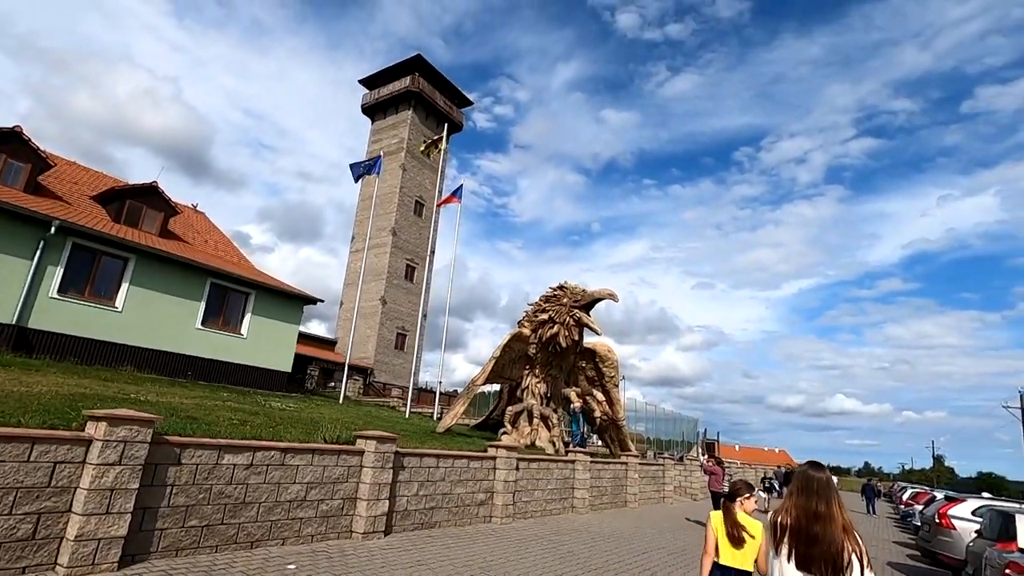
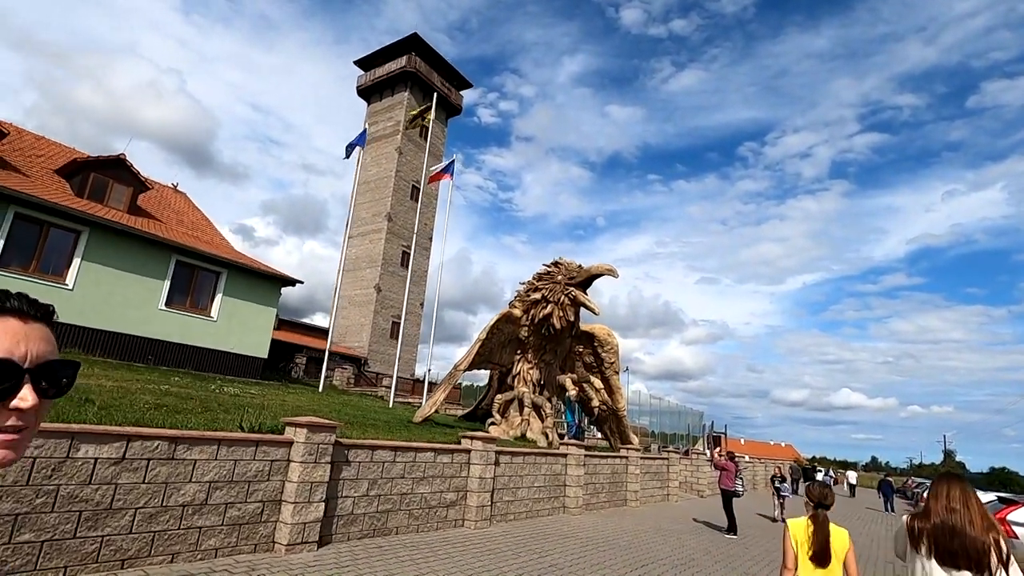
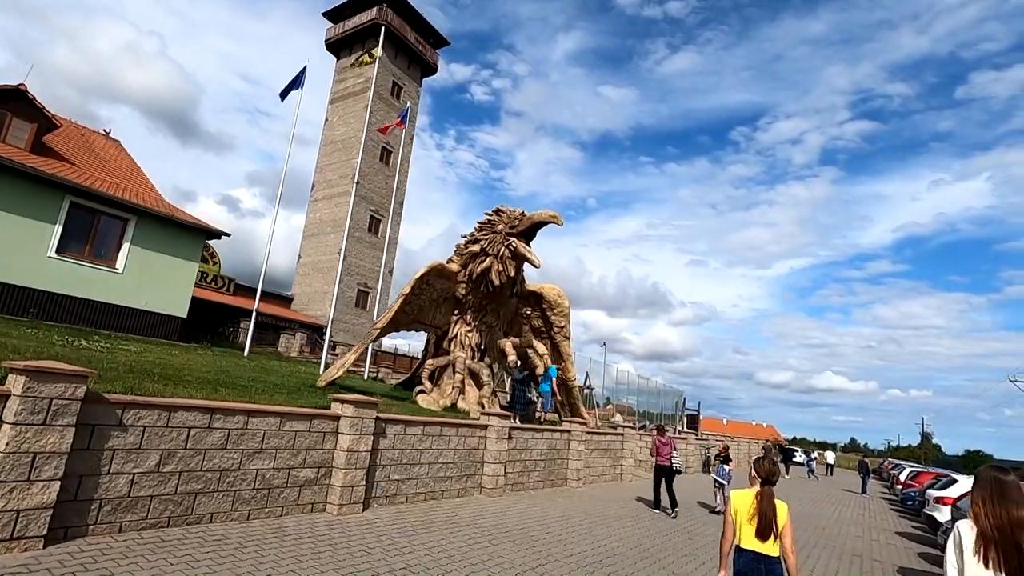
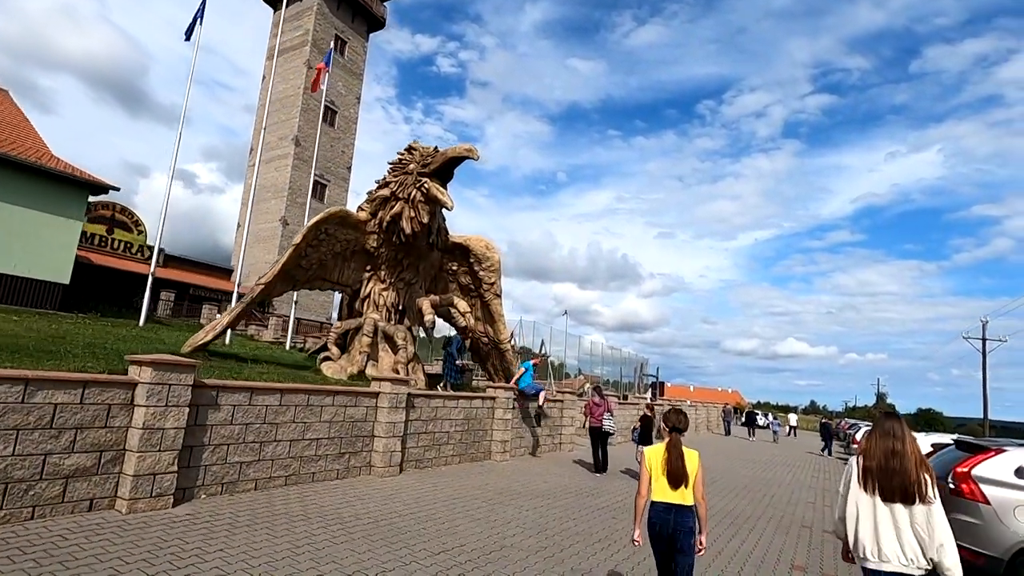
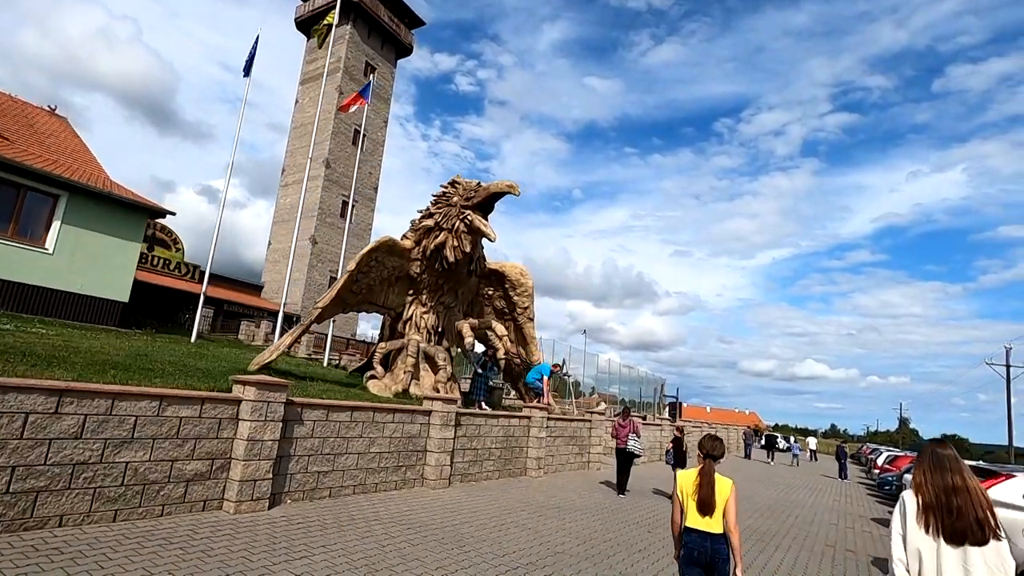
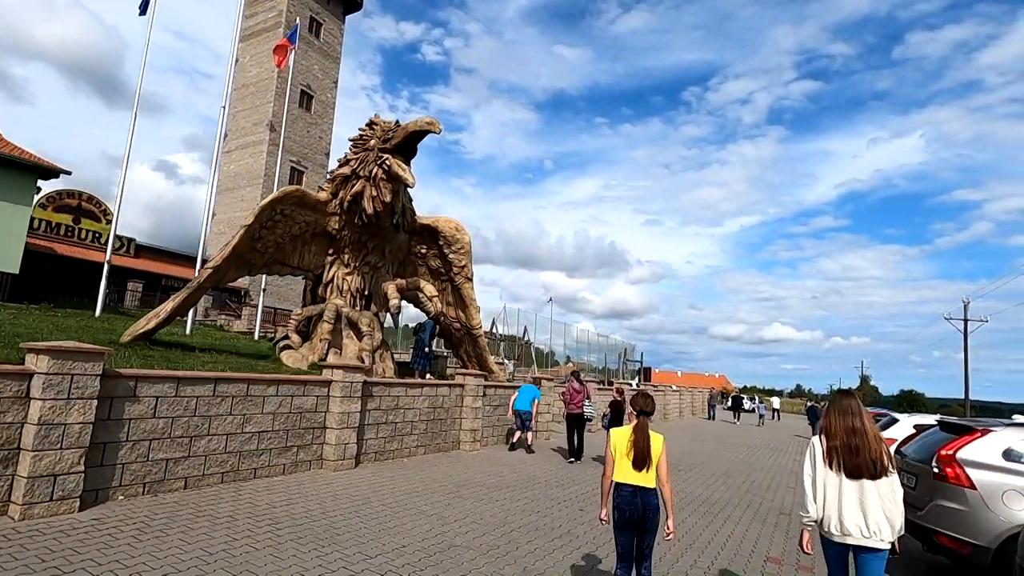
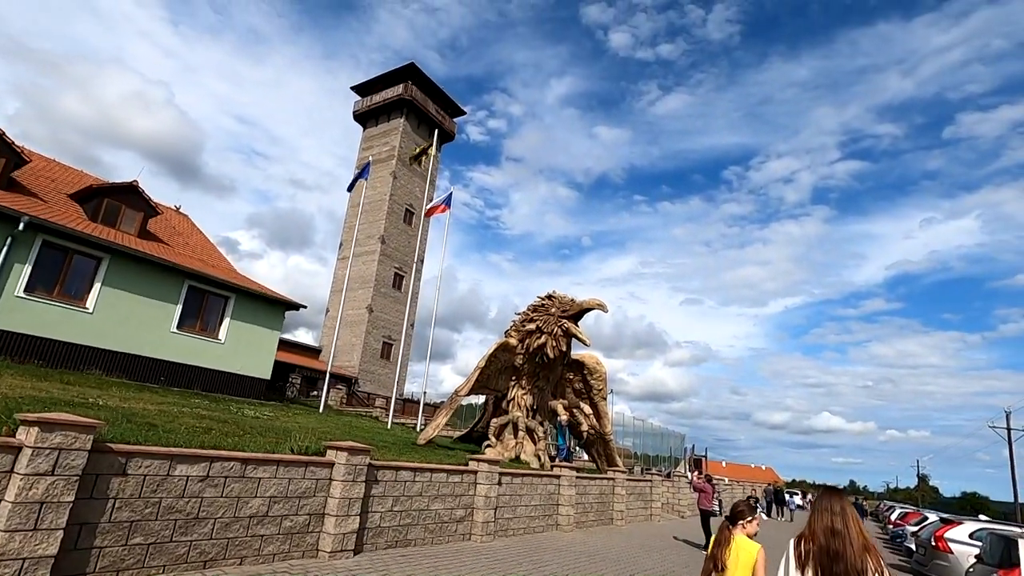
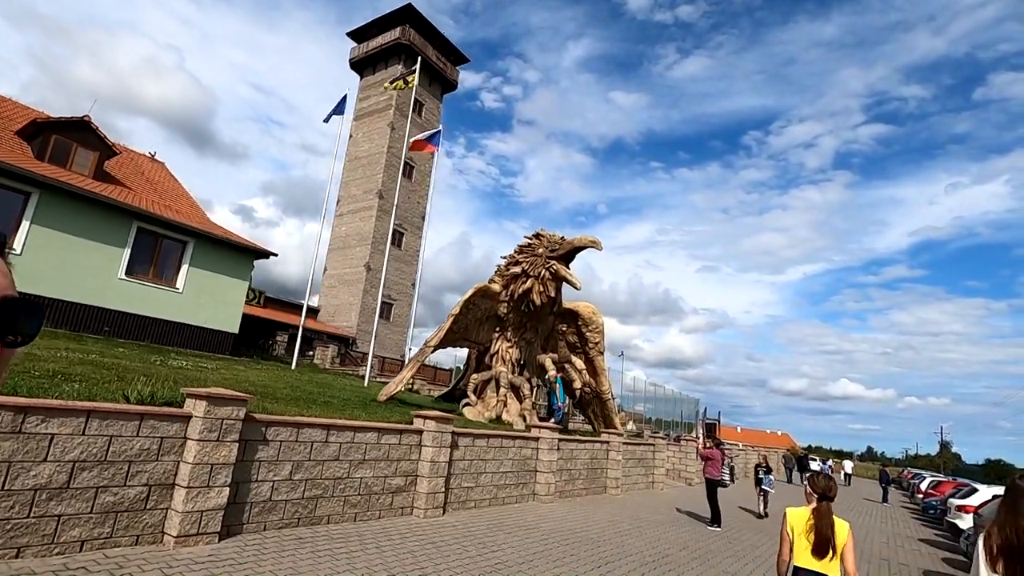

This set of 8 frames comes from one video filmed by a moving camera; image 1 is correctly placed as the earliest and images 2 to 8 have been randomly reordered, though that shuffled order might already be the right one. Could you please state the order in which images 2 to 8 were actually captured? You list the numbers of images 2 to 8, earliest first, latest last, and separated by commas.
7, 2, 8, 3, 5, 4, 6
